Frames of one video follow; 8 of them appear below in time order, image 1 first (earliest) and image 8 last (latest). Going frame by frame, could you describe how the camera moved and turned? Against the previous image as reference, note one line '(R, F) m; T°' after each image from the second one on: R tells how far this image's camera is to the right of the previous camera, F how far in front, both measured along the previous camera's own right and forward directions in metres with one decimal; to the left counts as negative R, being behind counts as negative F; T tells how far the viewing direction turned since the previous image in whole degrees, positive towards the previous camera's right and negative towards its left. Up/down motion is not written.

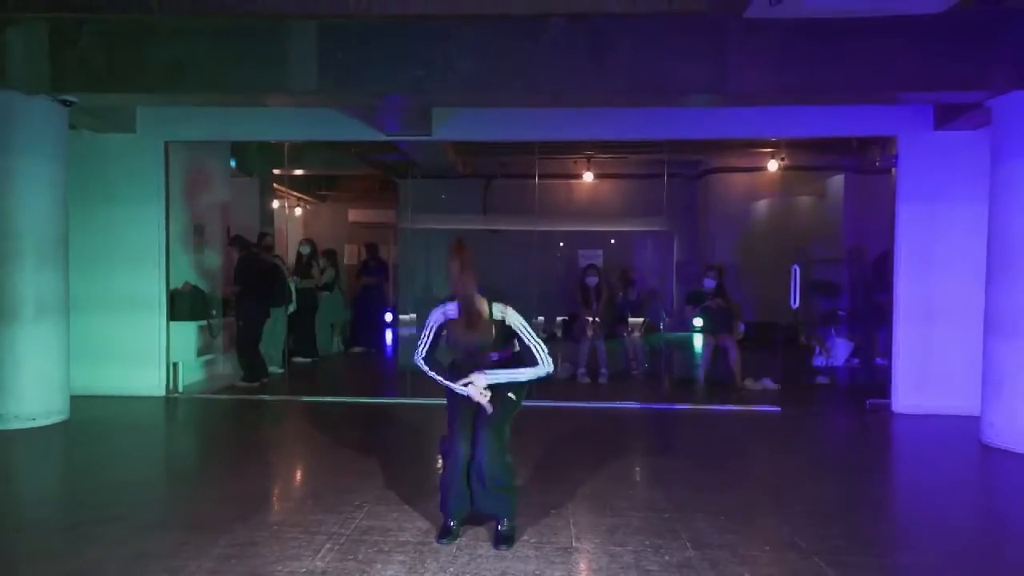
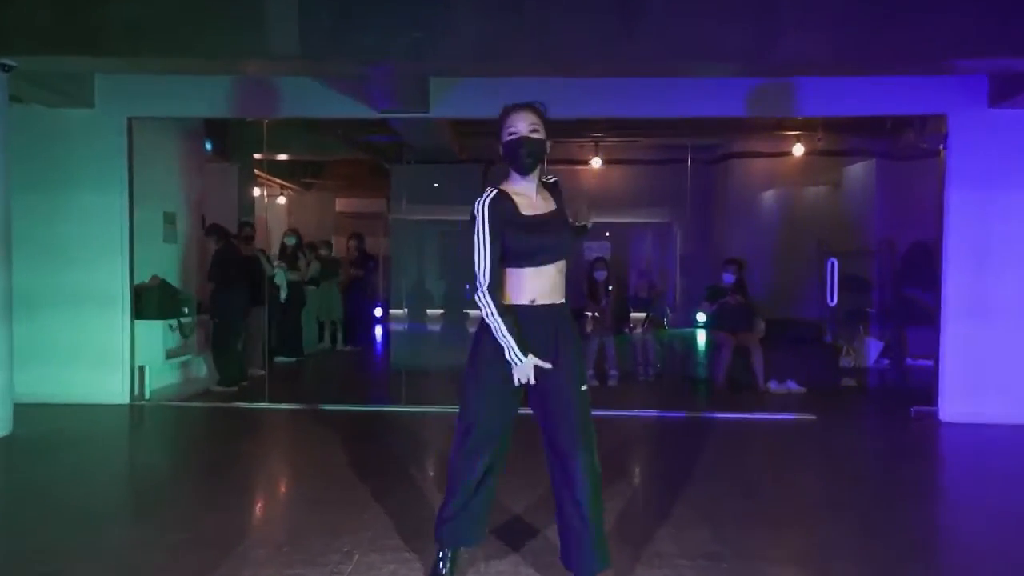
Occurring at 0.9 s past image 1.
(-0.2, +0.8) m; +1°
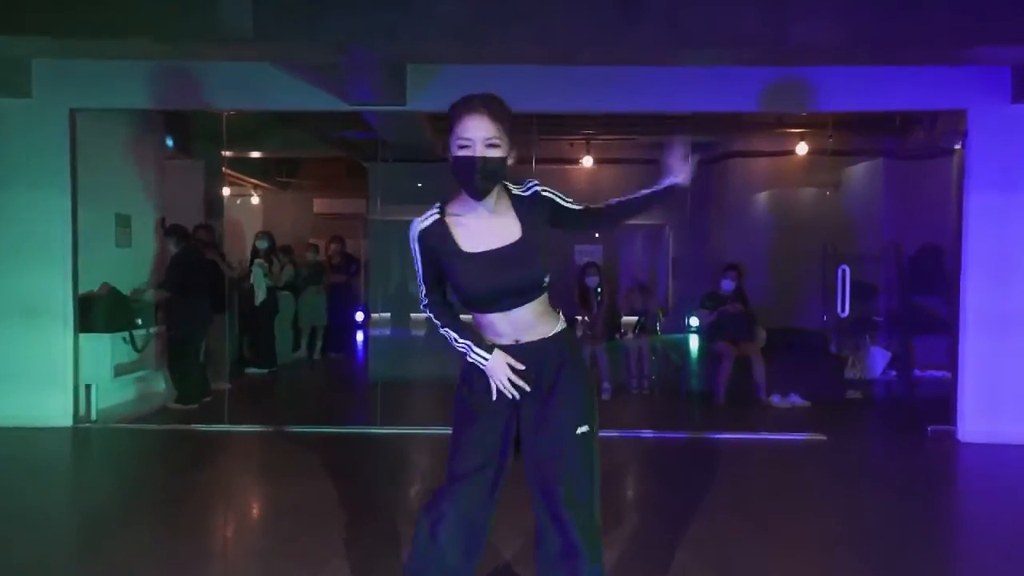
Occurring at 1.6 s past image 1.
(0.0, +0.6) m; +1°
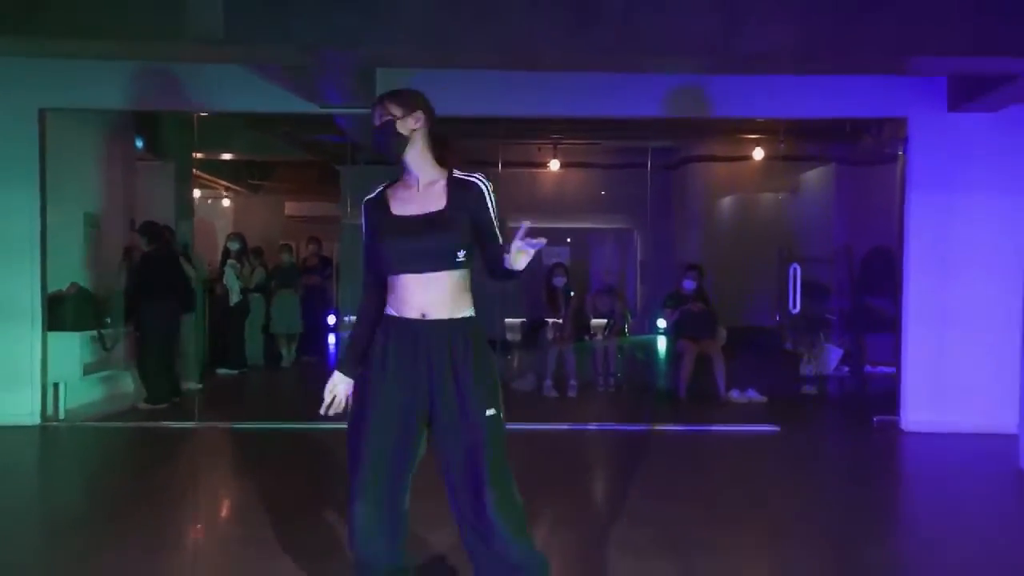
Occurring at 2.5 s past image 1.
(+0.1, -0.2) m; +2°
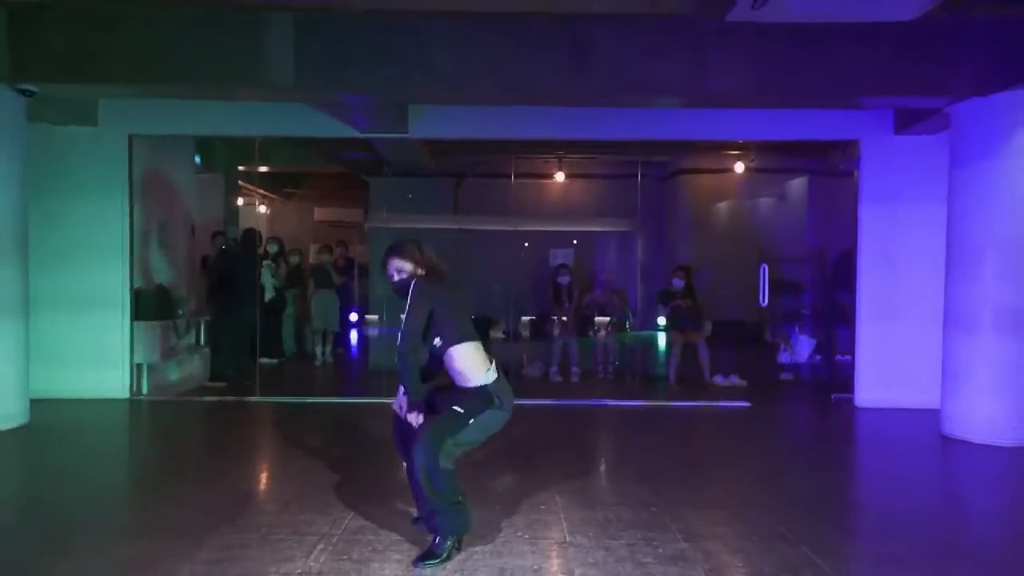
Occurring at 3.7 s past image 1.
(0.0, -1.2) m; -1°
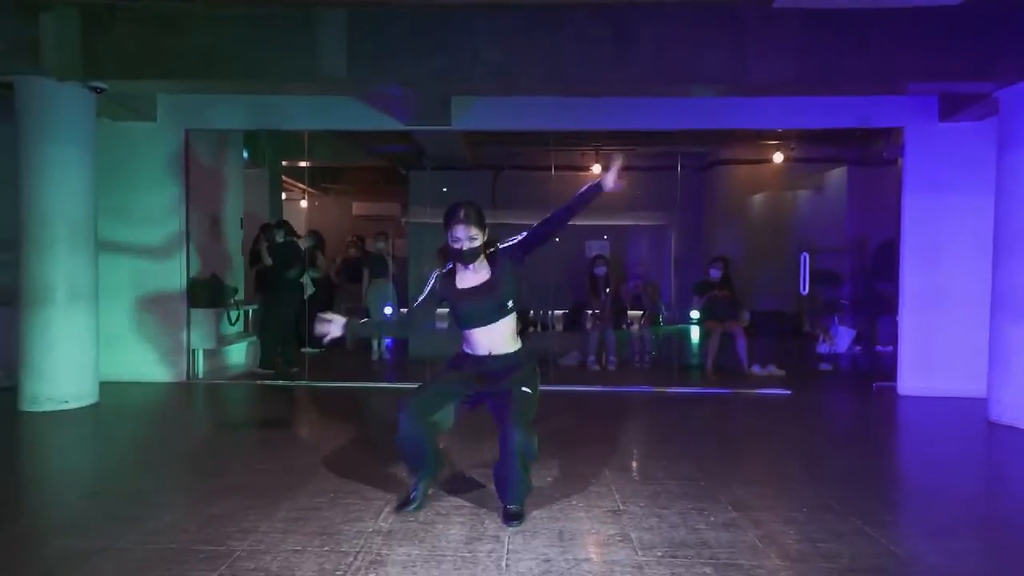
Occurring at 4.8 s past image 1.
(-0.2, -0.2) m; -2°
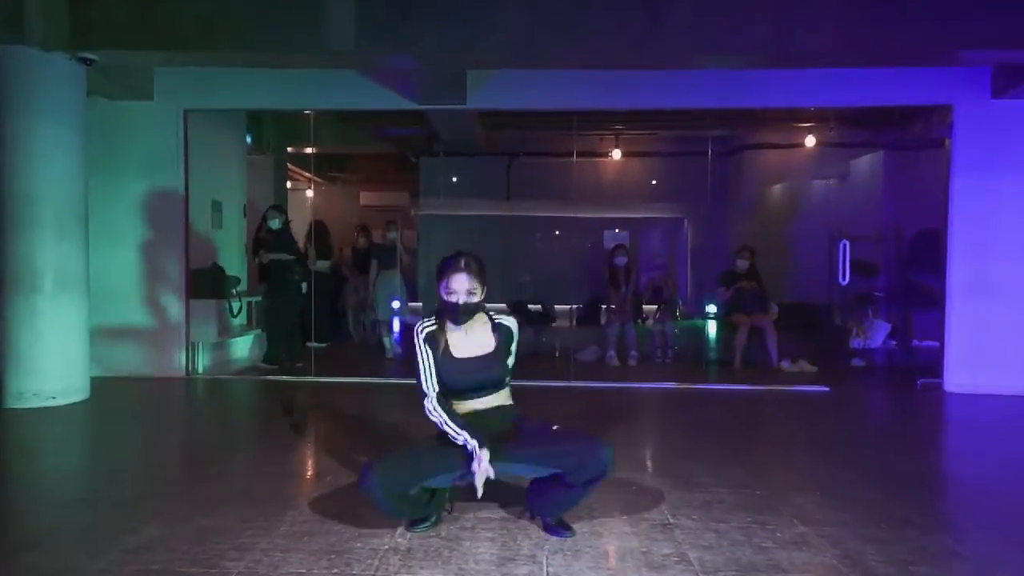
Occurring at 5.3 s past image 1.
(-0.2, +0.5) m; -1°
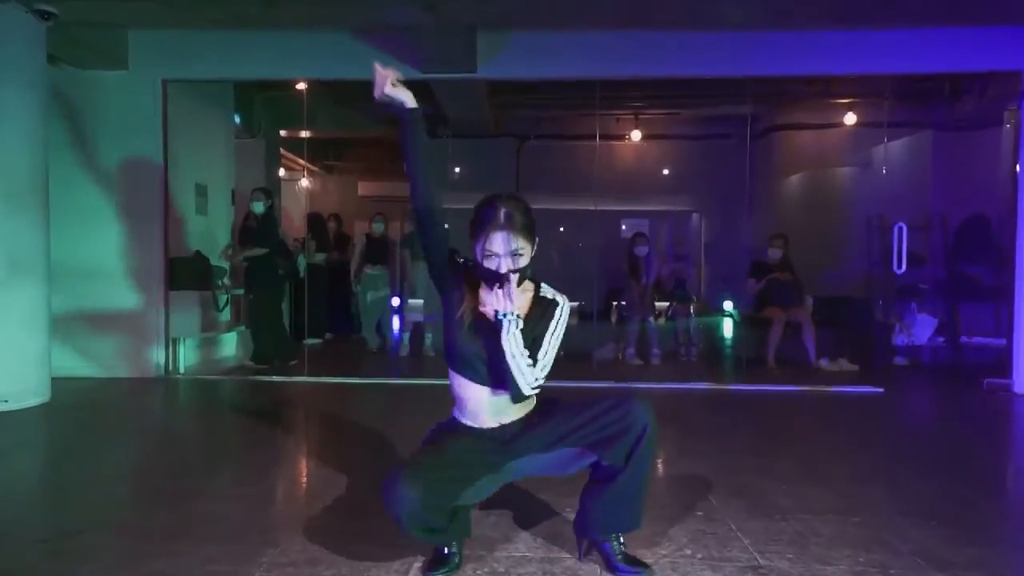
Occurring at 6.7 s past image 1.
(-0.2, +0.8) m; 0°
